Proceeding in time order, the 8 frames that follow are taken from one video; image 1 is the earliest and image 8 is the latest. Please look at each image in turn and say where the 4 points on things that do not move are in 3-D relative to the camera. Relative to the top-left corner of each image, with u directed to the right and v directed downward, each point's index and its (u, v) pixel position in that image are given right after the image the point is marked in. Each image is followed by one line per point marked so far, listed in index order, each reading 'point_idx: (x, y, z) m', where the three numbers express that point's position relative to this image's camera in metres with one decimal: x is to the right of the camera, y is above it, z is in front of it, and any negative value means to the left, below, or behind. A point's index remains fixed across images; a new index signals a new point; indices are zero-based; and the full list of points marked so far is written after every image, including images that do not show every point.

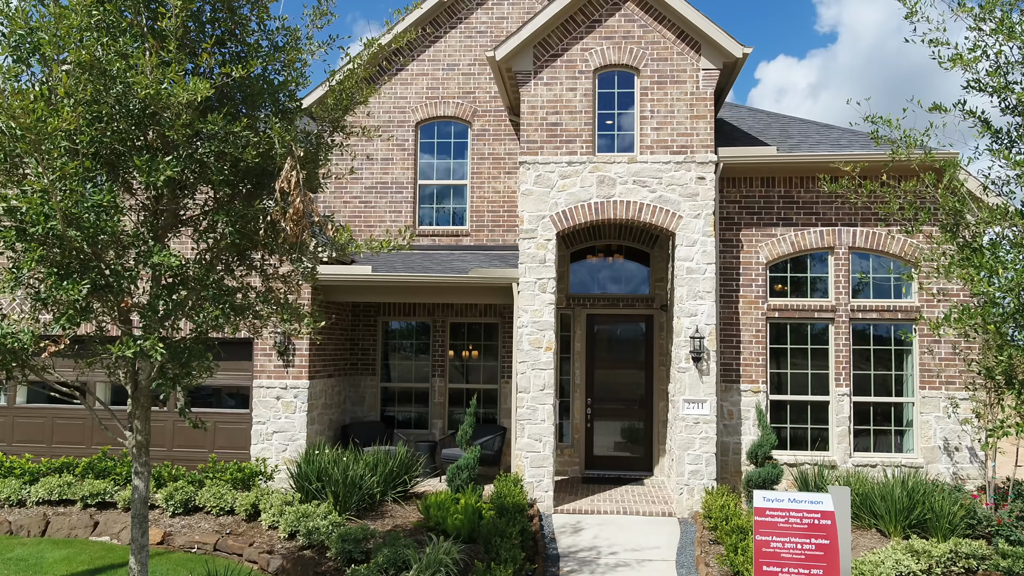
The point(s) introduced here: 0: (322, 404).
0: (-2.7, -1.7, +11.5) m
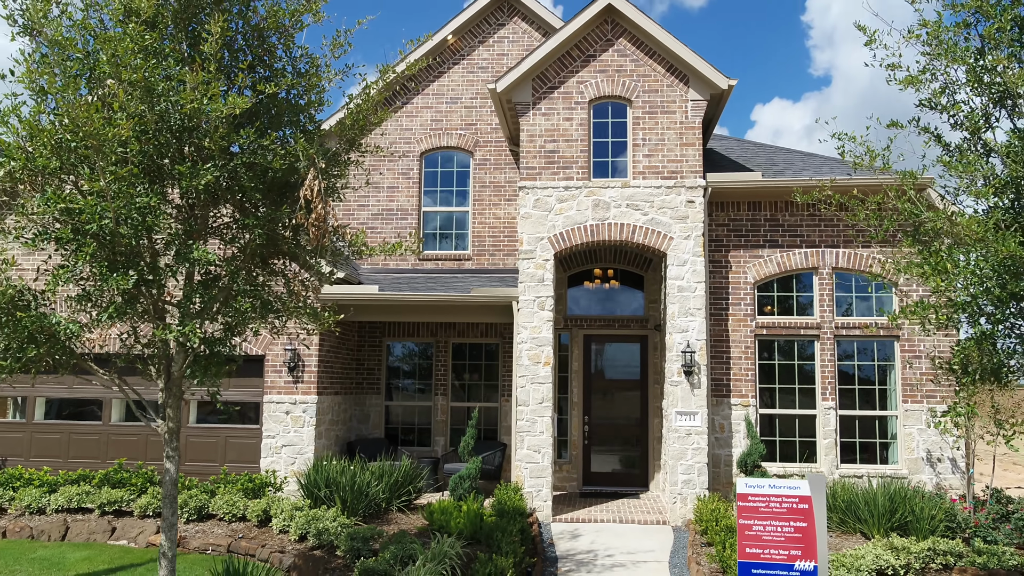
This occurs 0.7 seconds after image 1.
0: (-2.7, -2.0, +12.0) m
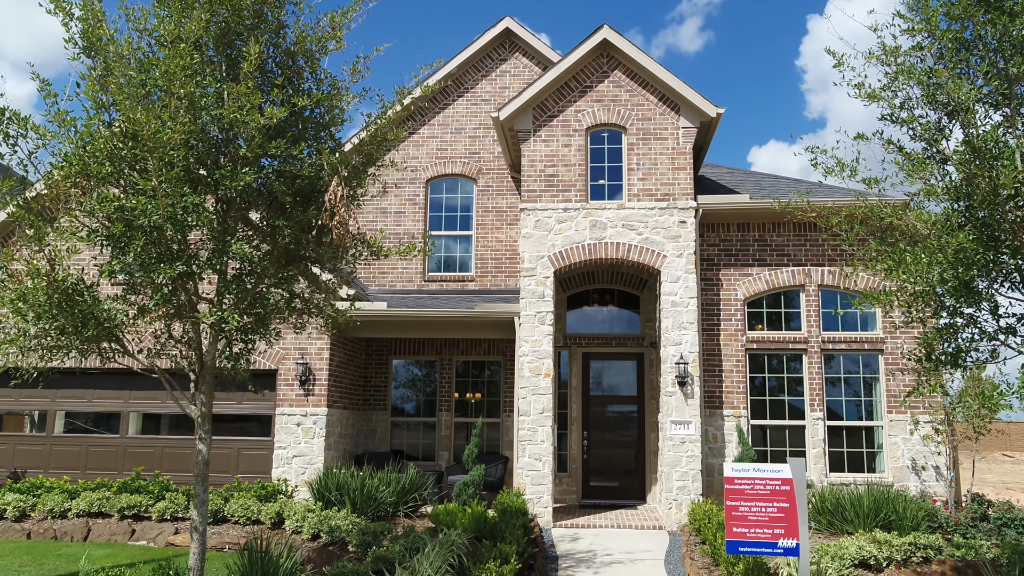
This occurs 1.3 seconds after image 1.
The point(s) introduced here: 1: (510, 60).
0: (-2.7, -2.2, +12.5) m
1: (0.0, +4.1, +14.6) m
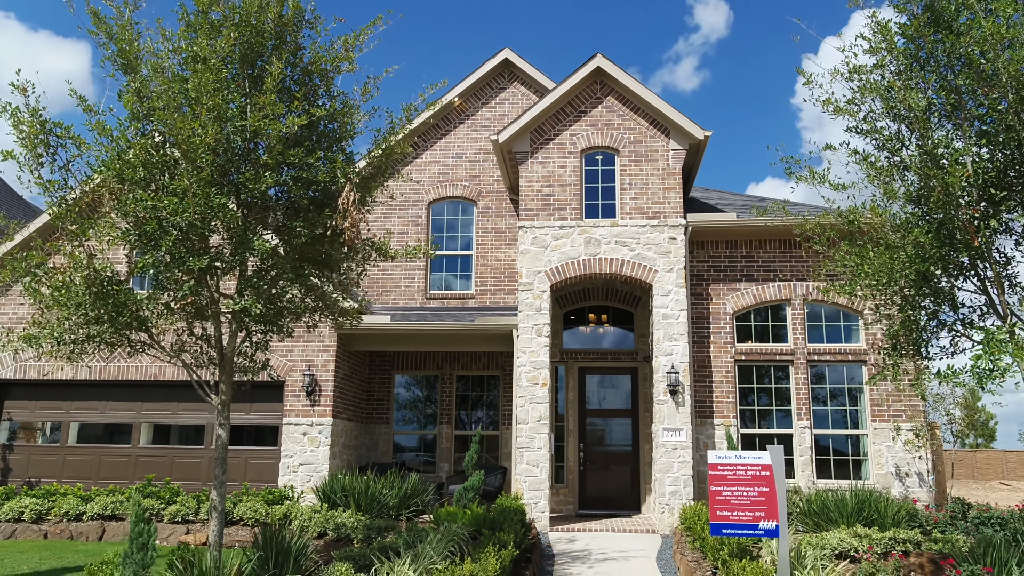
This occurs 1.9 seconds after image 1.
0: (-2.7, -2.5, +12.9) m
1: (-0.1, +3.8, +15.3) m
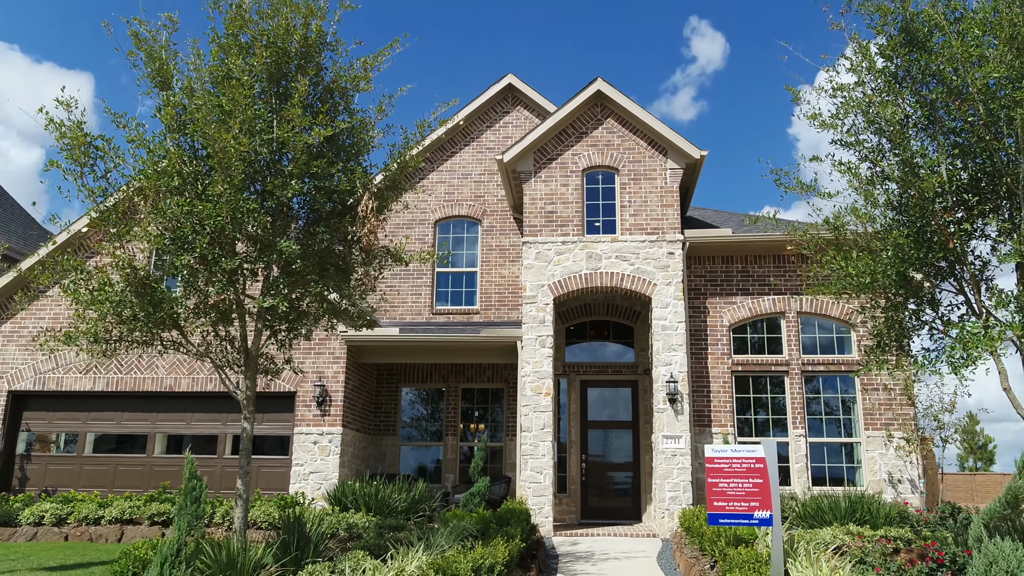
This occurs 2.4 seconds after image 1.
0: (-2.7, -2.7, +13.3) m
1: (0.0, +3.5, +16.0) m
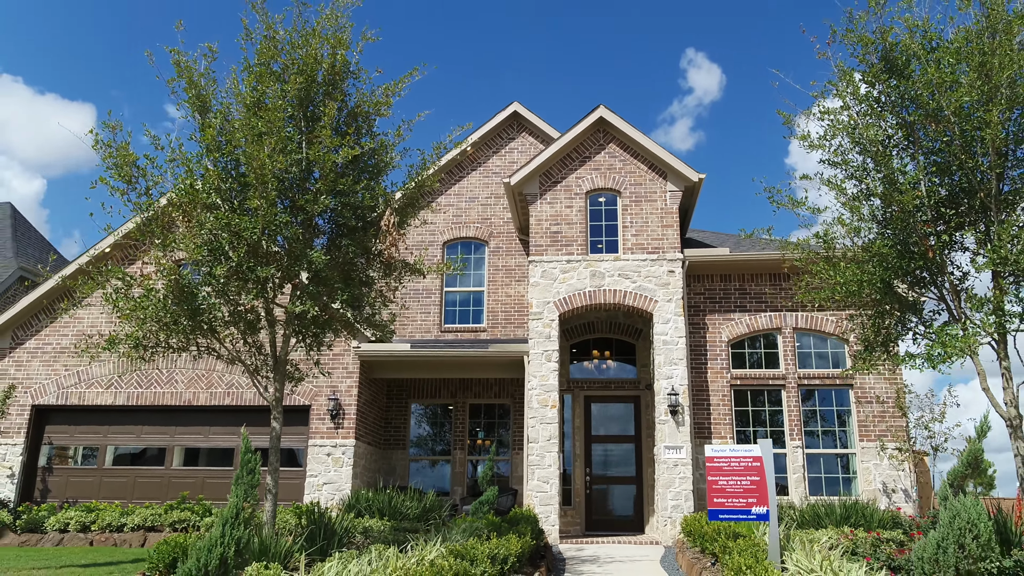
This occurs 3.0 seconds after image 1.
0: (-2.5, -3.0, +13.7) m
1: (+0.1, +3.1, +16.6) m
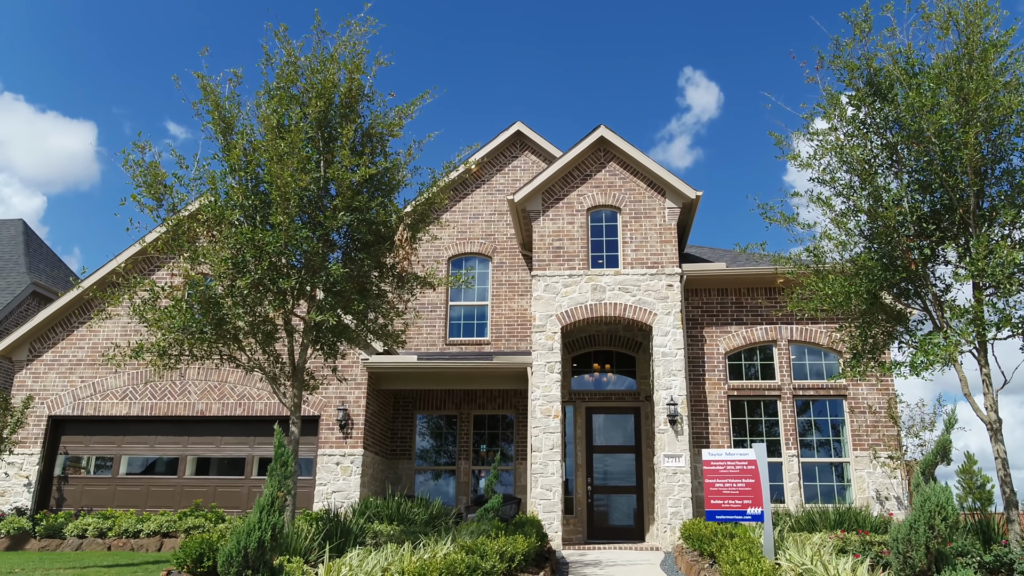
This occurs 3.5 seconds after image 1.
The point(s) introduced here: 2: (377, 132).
0: (-2.5, -3.2, +14.1) m
1: (+0.2, +2.8, +17.1) m
2: (-1.5, +1.7, +9.0) m
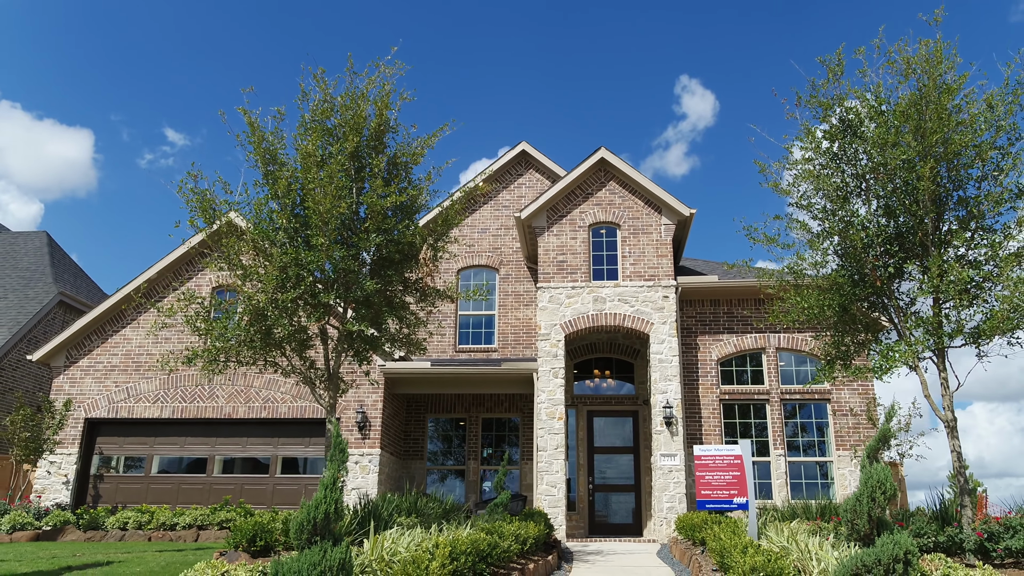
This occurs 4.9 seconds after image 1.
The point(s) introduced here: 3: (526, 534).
0: (-2.3, -3.4, +15.1) m
1: (+0.3, +2.5, +18.2) m
2: (-1.4, +1.6, +10.1) m
3: (+0.2, -2.7, +8.9) m
